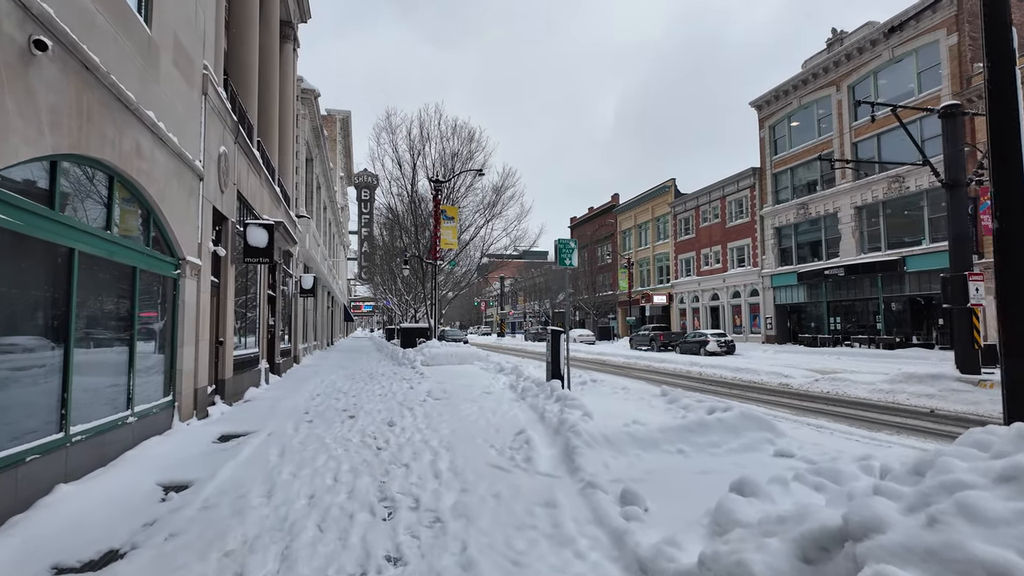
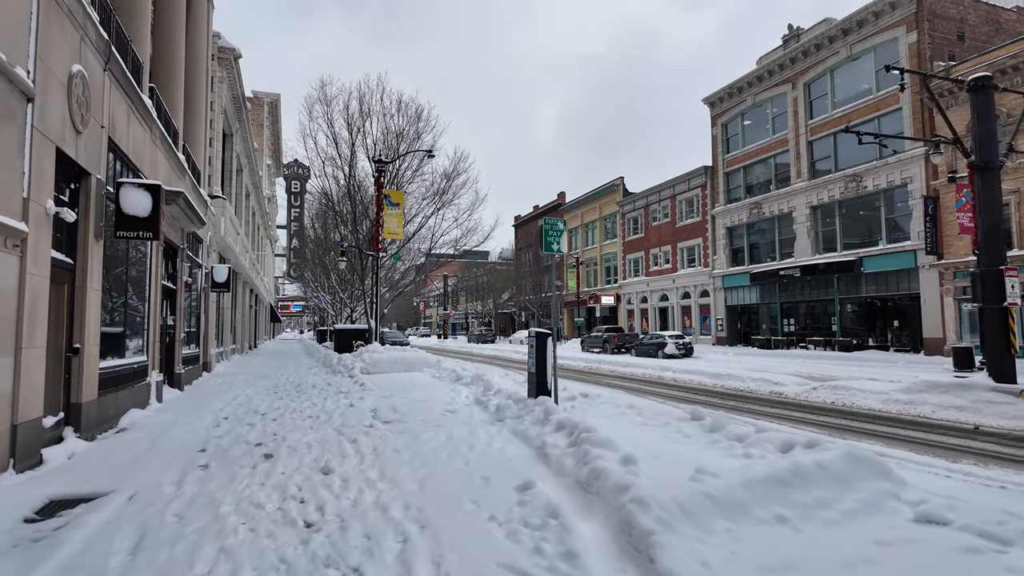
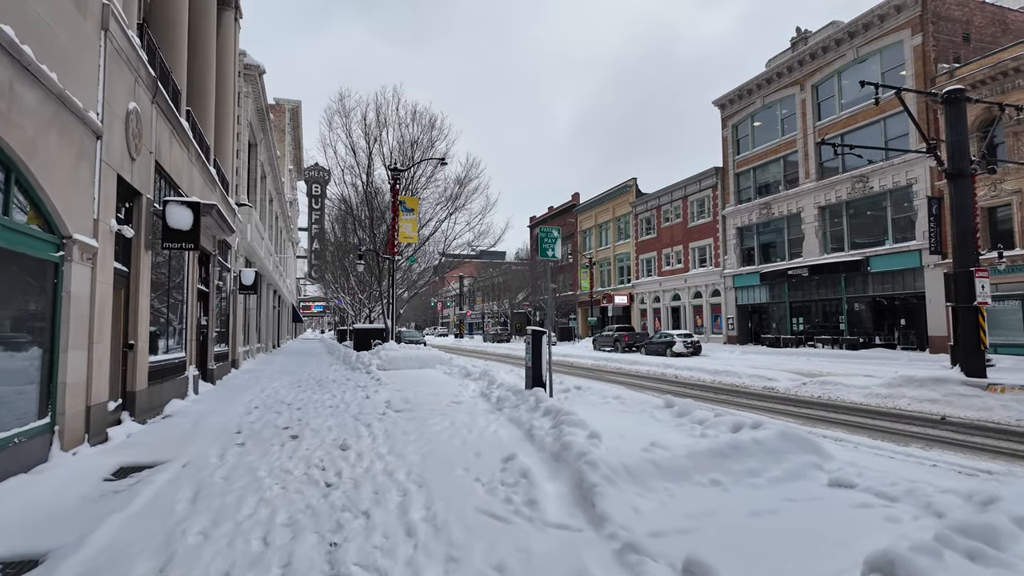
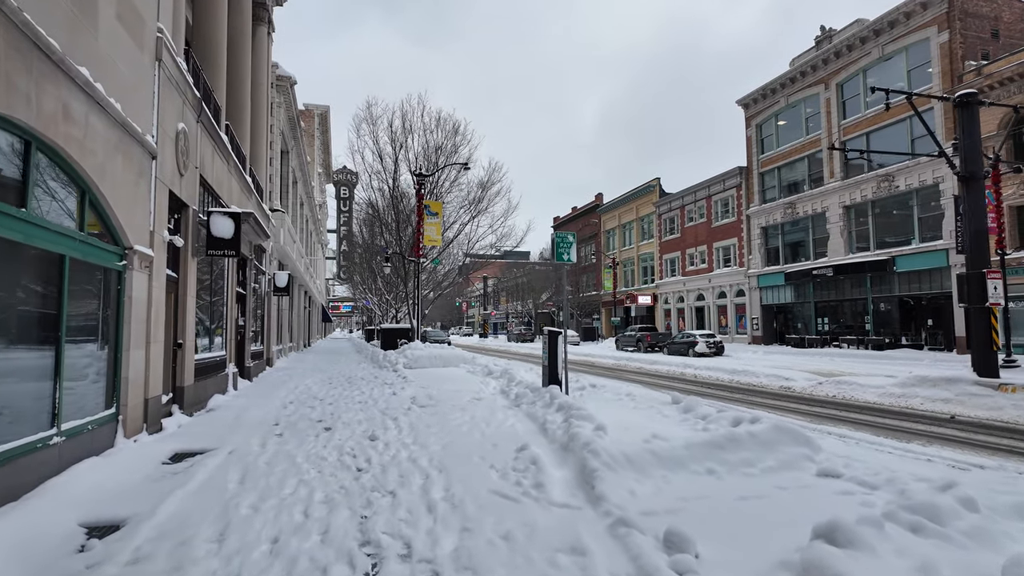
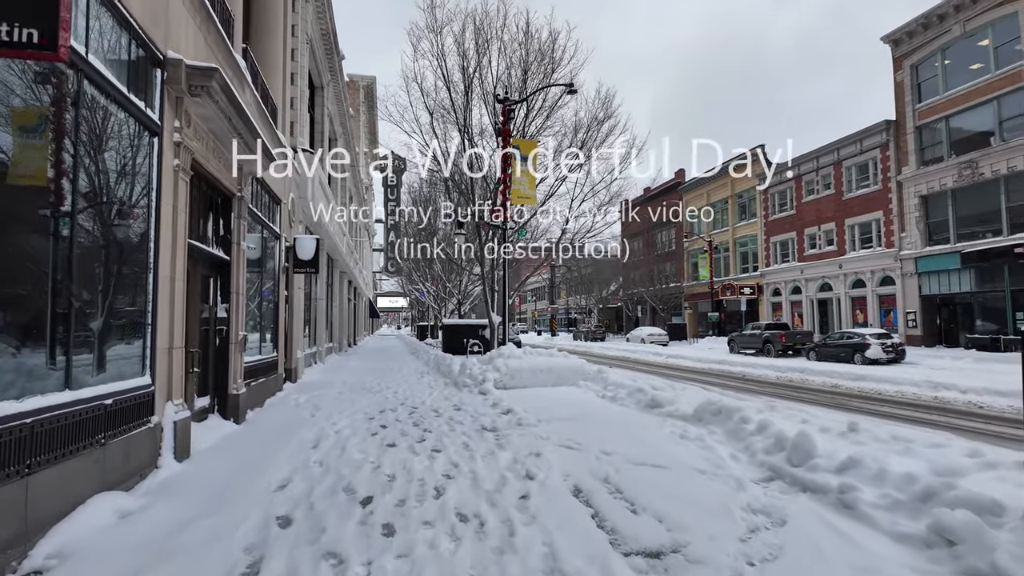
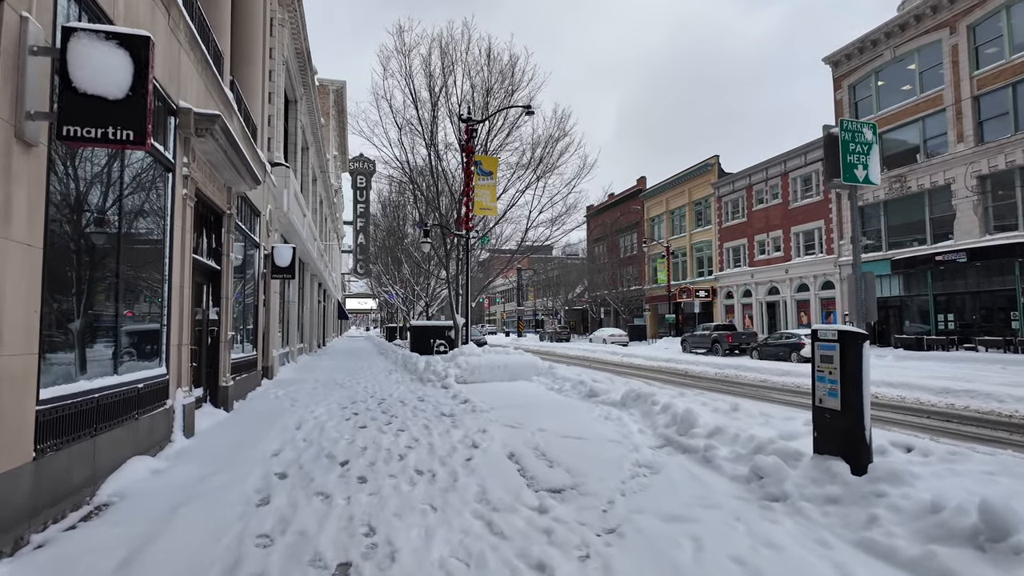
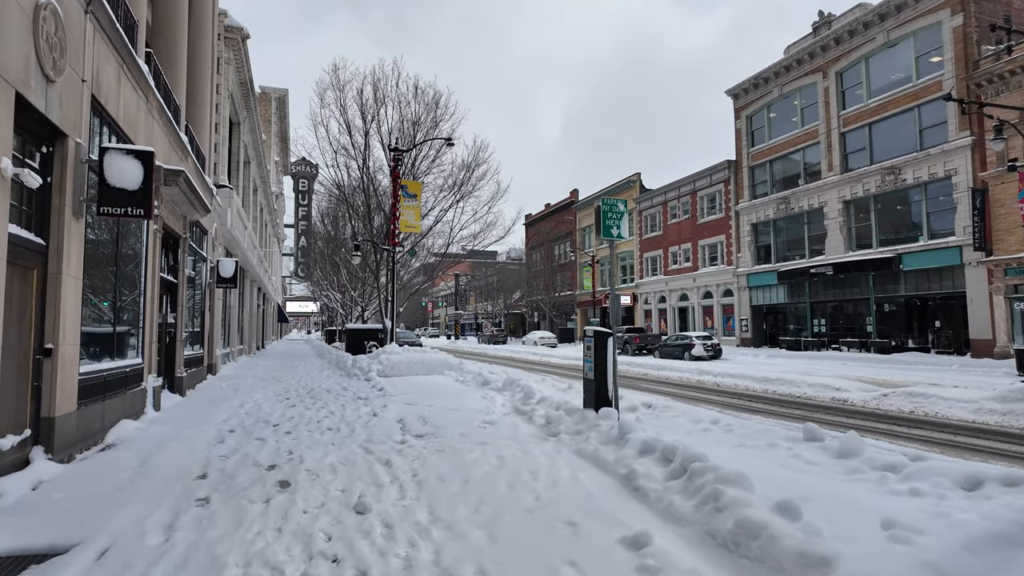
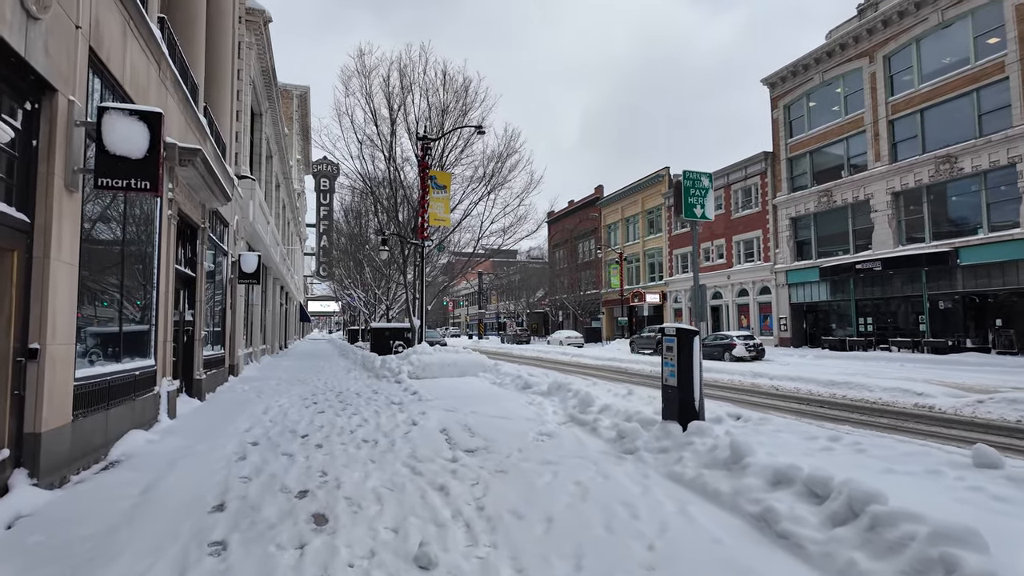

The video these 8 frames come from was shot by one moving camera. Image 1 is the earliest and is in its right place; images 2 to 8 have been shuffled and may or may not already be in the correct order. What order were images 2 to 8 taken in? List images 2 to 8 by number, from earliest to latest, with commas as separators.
4, 3, 2, 7, 8, 6, 5
